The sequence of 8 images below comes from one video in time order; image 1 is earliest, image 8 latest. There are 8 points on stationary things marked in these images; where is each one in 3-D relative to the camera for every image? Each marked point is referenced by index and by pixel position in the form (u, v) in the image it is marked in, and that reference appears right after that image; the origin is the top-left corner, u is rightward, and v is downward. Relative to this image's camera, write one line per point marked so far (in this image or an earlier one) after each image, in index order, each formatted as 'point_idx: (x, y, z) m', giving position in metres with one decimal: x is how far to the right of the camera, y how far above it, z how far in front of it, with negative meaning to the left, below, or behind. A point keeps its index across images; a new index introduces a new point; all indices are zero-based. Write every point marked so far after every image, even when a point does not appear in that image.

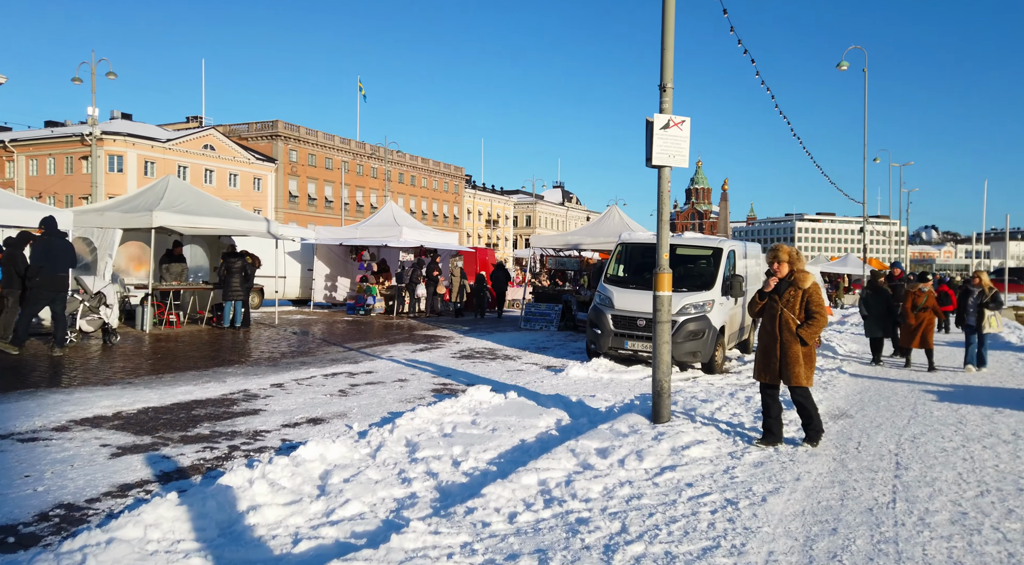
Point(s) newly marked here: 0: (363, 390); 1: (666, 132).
0: (-2.1, -1.5, +9.0) m
1: (+1.7, +1.6, +6.9) m
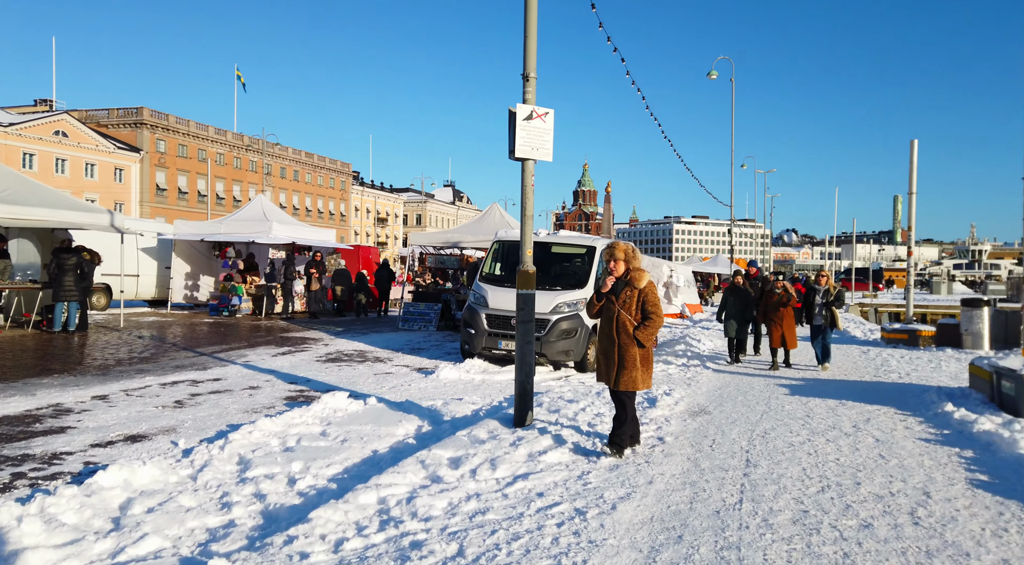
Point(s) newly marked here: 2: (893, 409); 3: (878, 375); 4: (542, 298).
0: (-3.9, -1.5, +8.1) m
1: (+0.2, +1.6, +6.6) m
2: (+4.8, -1.6, +8.1) m
3: (+6.6, -1.7, +11.5) m
4: (+0.5, -0.3, +11.2) m
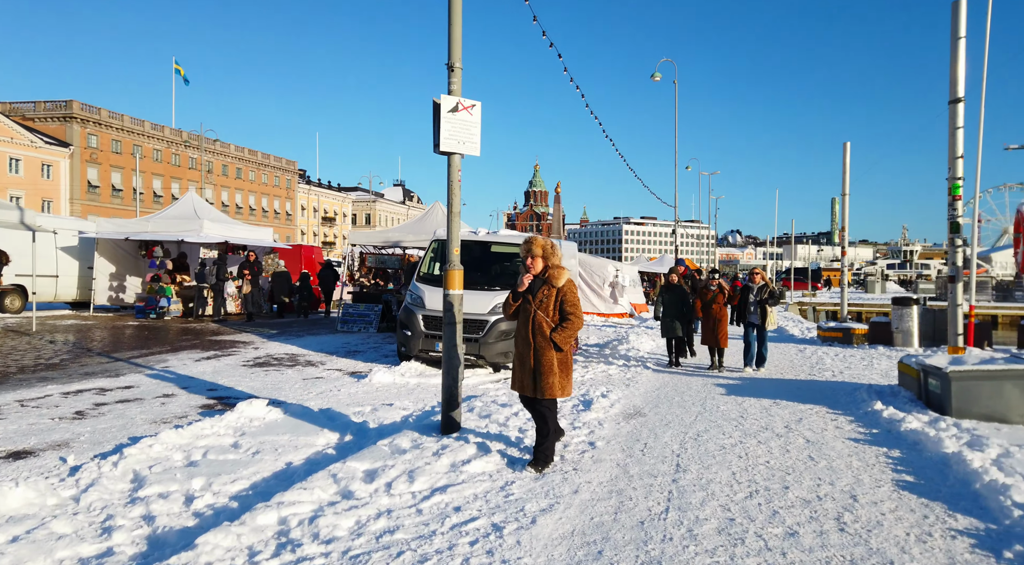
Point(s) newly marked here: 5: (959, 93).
0: (-4.7, -1.5, +7.5) m
1: (-0.6, +1.6, +6.3) m
2: (+4.0, -1.6, +8.1) m
3: (+5.5, -1.7, +11.7) m
4: (-0.5, -0.3, +10.9) m
5: (+6.2, +2.7, +8.9) m
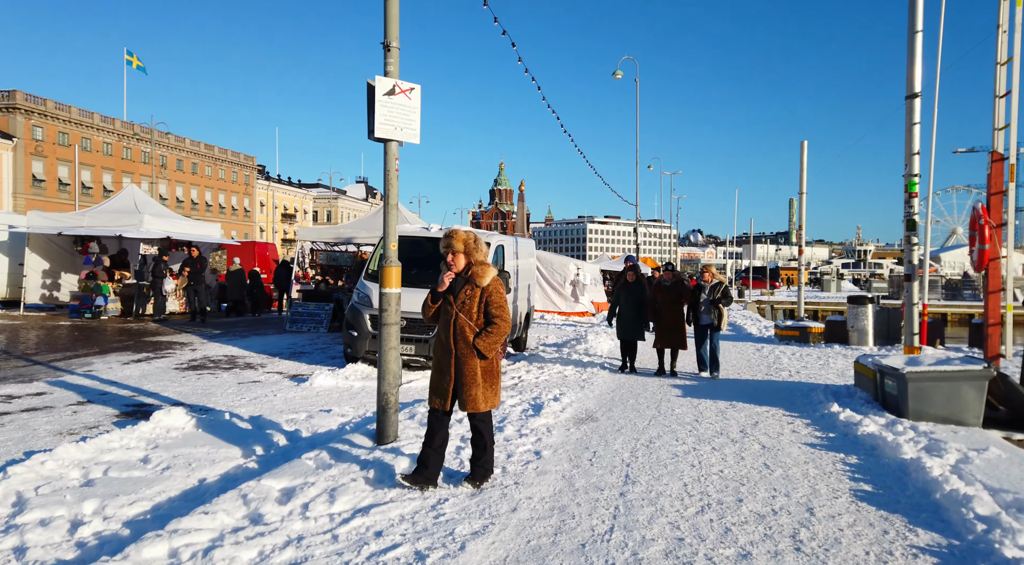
0: (-5.3, -1.5, +6.8) m
1: (-1.1, +1.7, +5.8) m
2: (+3.3, -1.6, +7.9) m
3: (+4.6, -1.6, +11.5) m
4: (-1.3, -0.2, +10.5) m
5: (+5.6, +2.7, +8.8) m
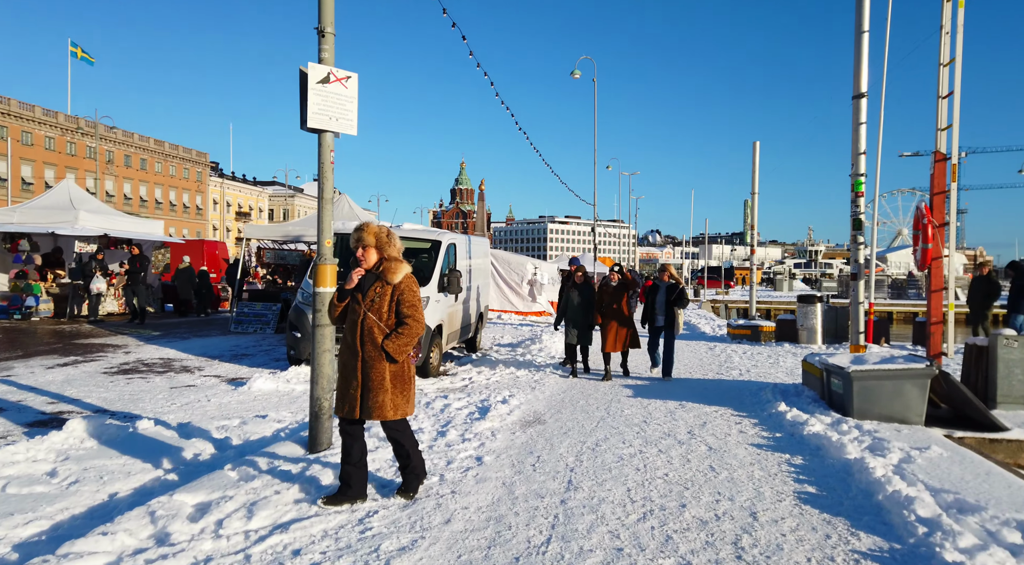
0: (-5.9, -1.5, +6.2) m
1: (-1.6, +1.7, +5.5) m
2: (+2.7, -1.6, +7.8) m
3: (+3.8, -1.6, +11.6) m
4: (-2.1, -0.2, +10.1) m
5: (+4.8, +2.7, +8.9) m
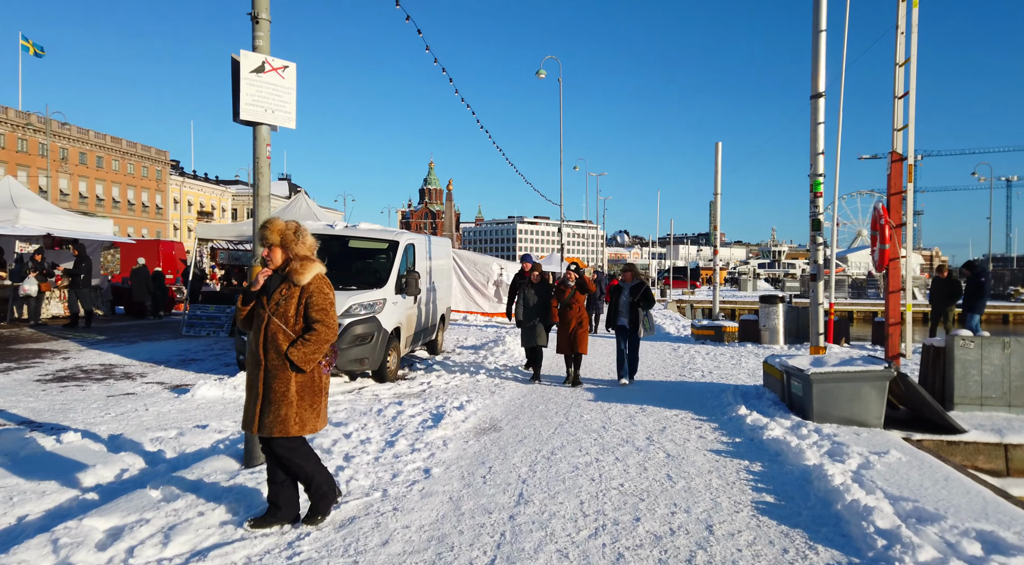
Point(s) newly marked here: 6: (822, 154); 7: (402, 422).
0: (-6.3, -1.5, +5.7) m
1: (-2.0, +1.7, +5.1) m
2: (+2.1, -1.6, +7.7) m
3: (+3.1, -1.6, +11.5) m
4: (-2.7, -0.3, +9.7) m
5: (+4.3, +2.7, +8.8) m
6: (+4.3, +1.8, +8.9) m
7: (-1.2, -1.5, +6.7) m
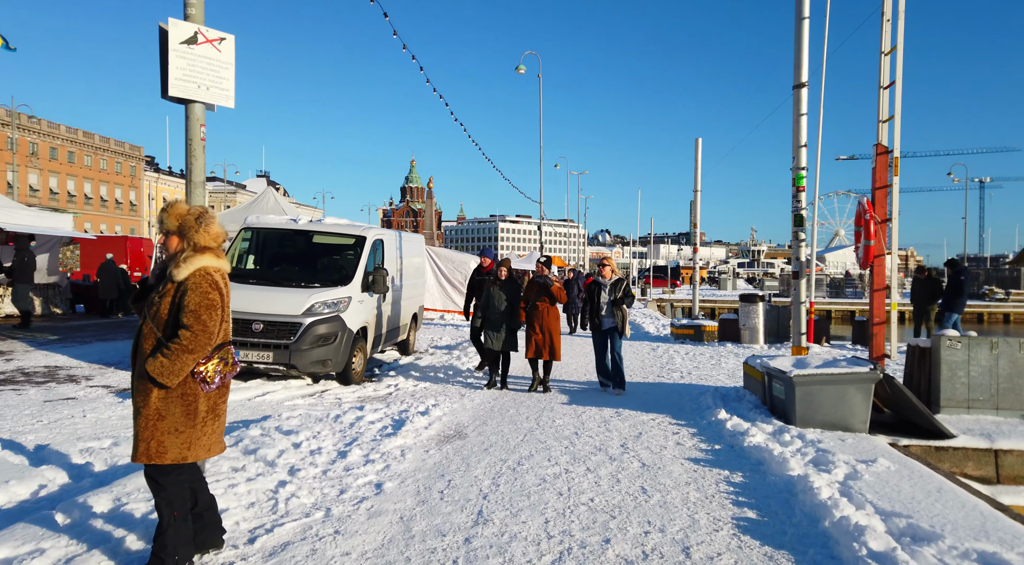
0: (-6.6, -1.5, +5.0) m
1: (-2.3, +1.7, +4.6) m
2: (+1.8, -1.5, +7.3) m
3: (+2.6, -1.6, +11.1) m
4: (-3.2, -0.2, +9.2) m
5: (+3.9, +2.7, +8.5) m
6: (+3.9, +1.8, +8.5) m
7: (-1.5, -1.4, +6.2) m
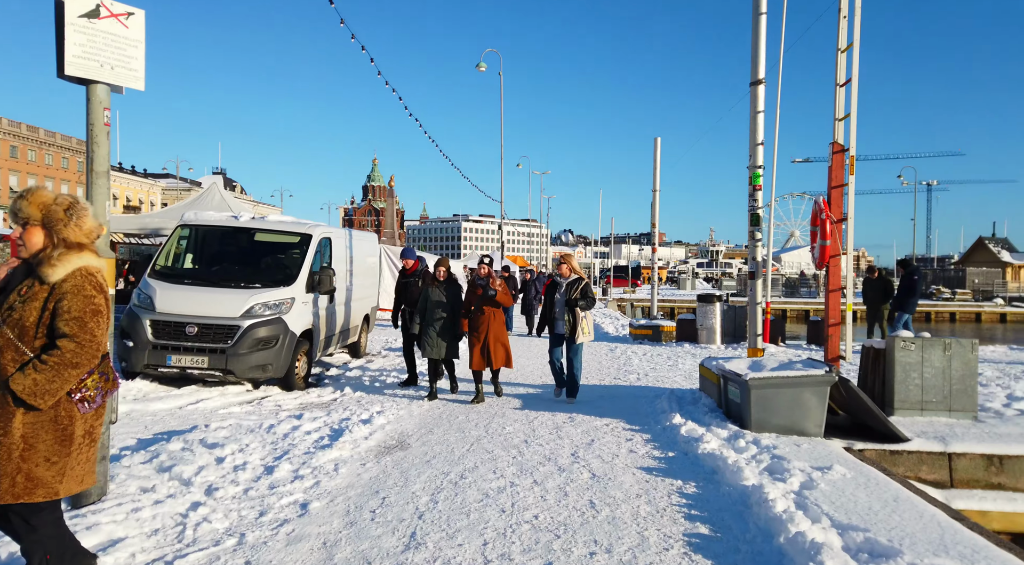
0: (-7.1, -1.5, +4.3) m
1: (-2.7, +1.7, +4.2) m
2: (+1.2, -1.5, +7.0) m
3: (+1.8, -1.6, +10.9) m
4: (-3.8, -0.2, +8.7) m
5: (+3.2, +2.7, +8.4) m
6: (+3.3, +1.8, +8.4) m
7: (-2.0, -1.4, +5.8) m
